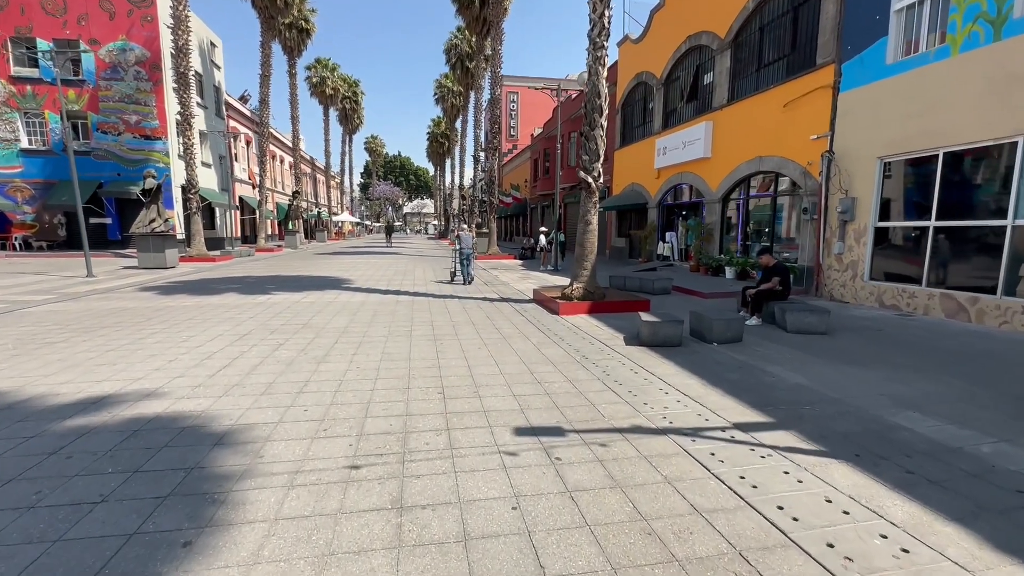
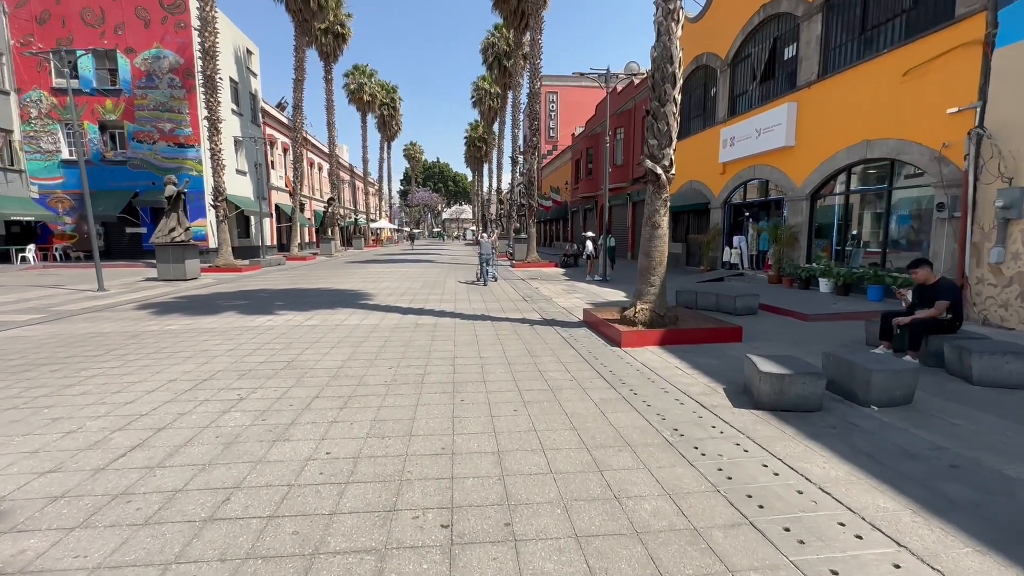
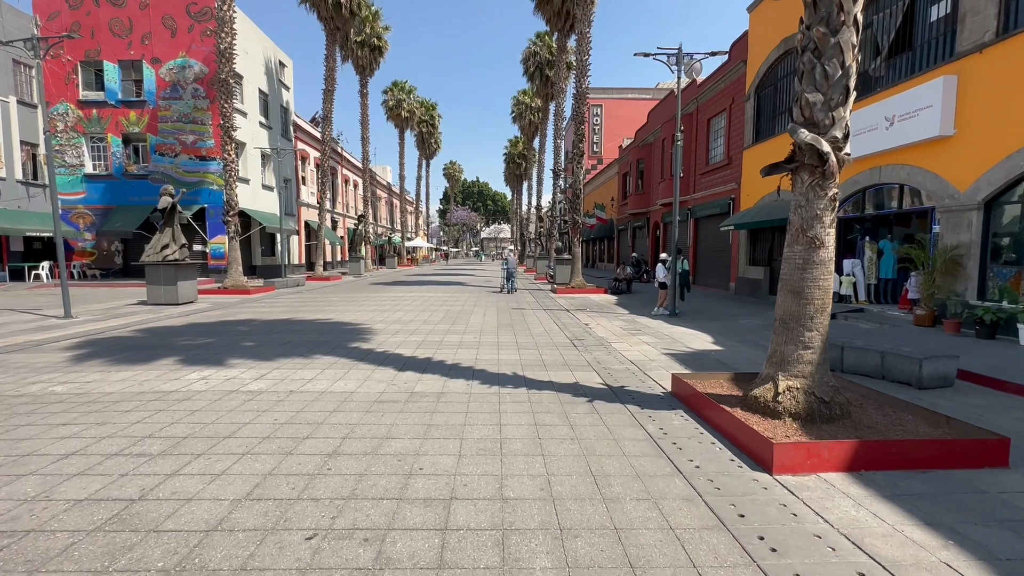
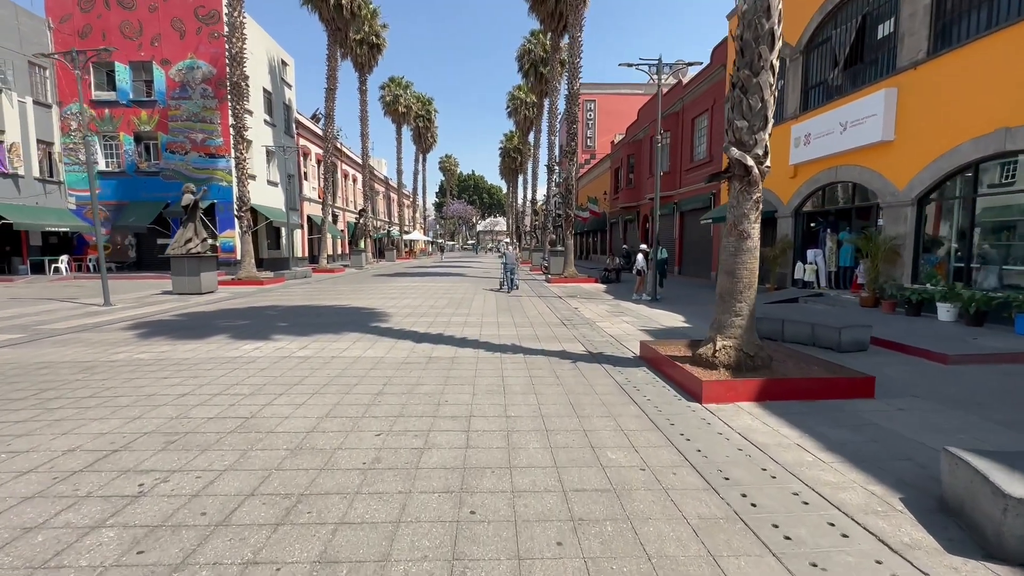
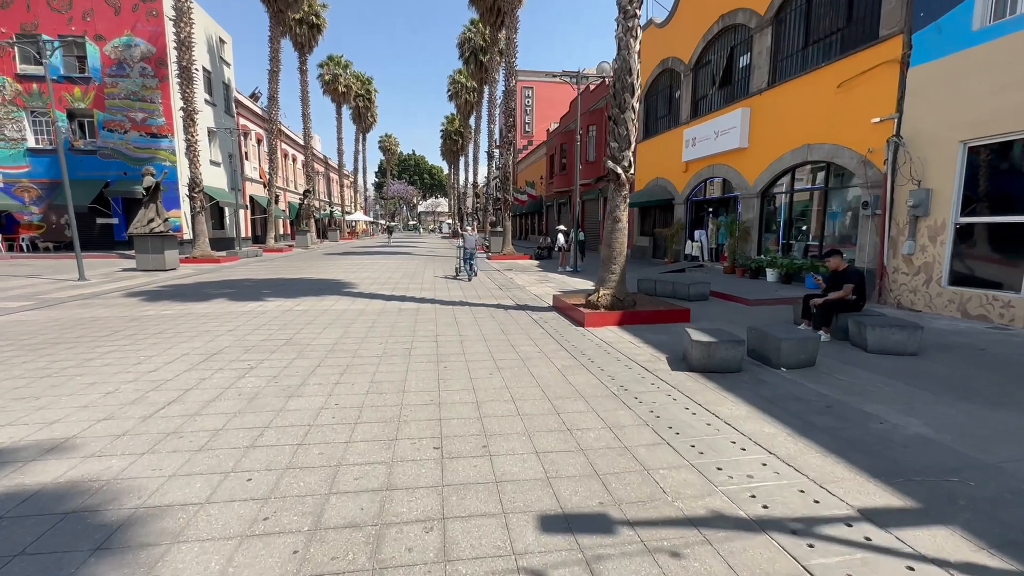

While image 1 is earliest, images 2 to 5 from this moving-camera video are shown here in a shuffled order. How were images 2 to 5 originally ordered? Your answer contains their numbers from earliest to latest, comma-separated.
5, 2, 4, 3
